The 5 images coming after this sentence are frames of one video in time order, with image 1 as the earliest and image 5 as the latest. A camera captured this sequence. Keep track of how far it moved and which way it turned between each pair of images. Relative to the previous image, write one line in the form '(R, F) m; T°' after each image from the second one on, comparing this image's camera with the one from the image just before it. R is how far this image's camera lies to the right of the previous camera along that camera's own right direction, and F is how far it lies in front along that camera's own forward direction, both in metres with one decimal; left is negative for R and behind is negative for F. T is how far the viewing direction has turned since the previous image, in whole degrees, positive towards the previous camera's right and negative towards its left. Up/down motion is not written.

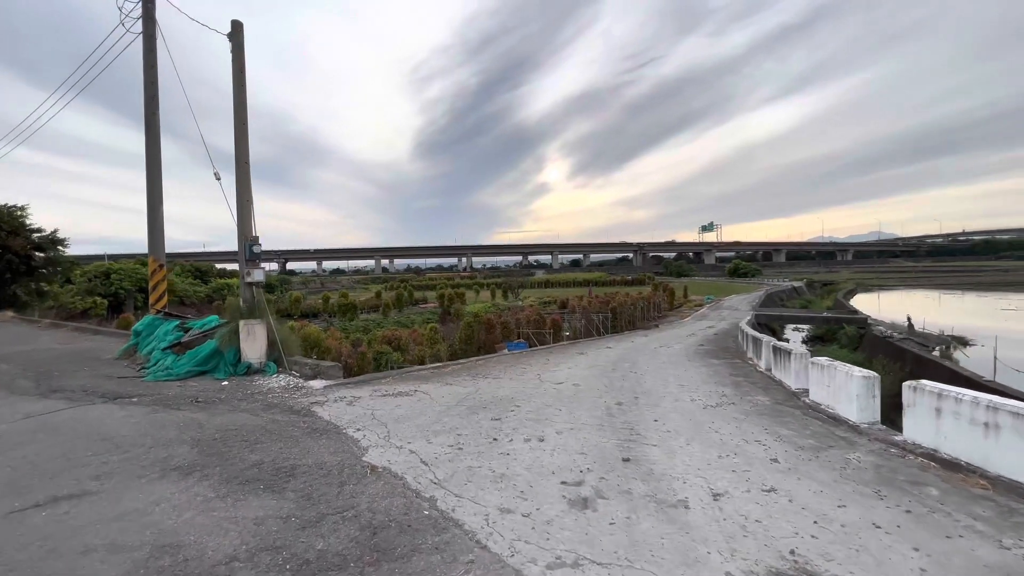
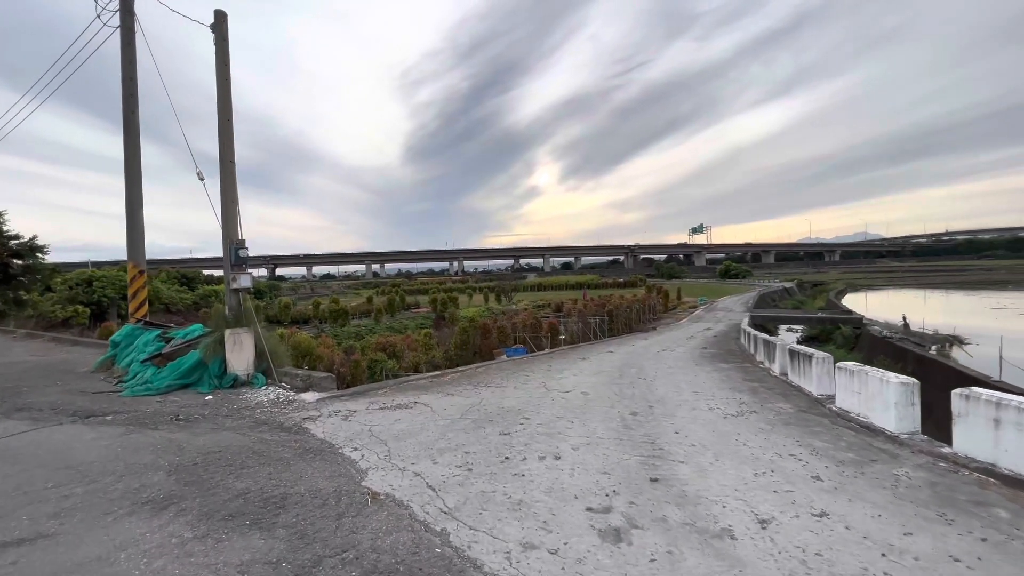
(-0.2, +0.4) m; +1°
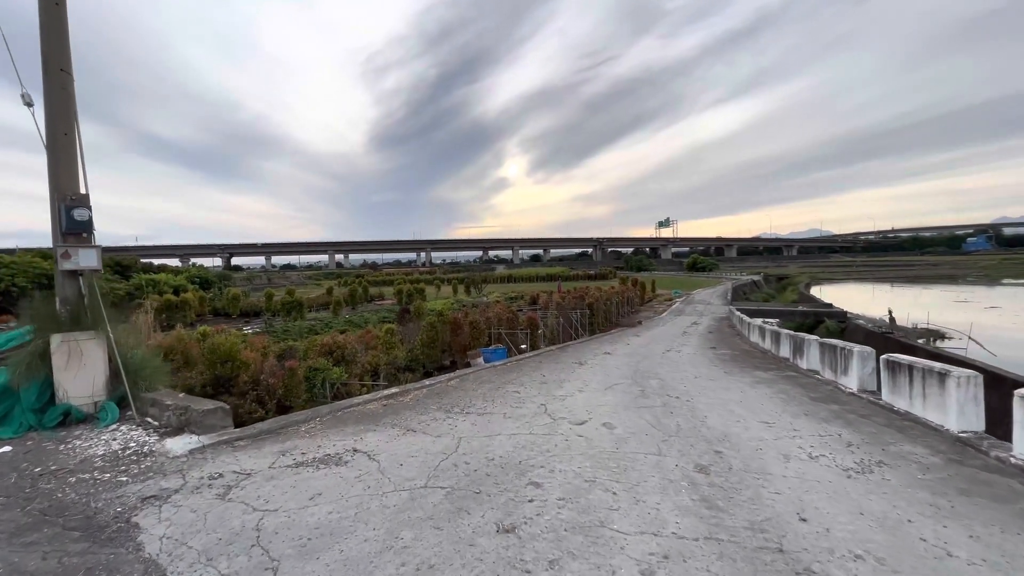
(-0.3, +2.5) m; +4°
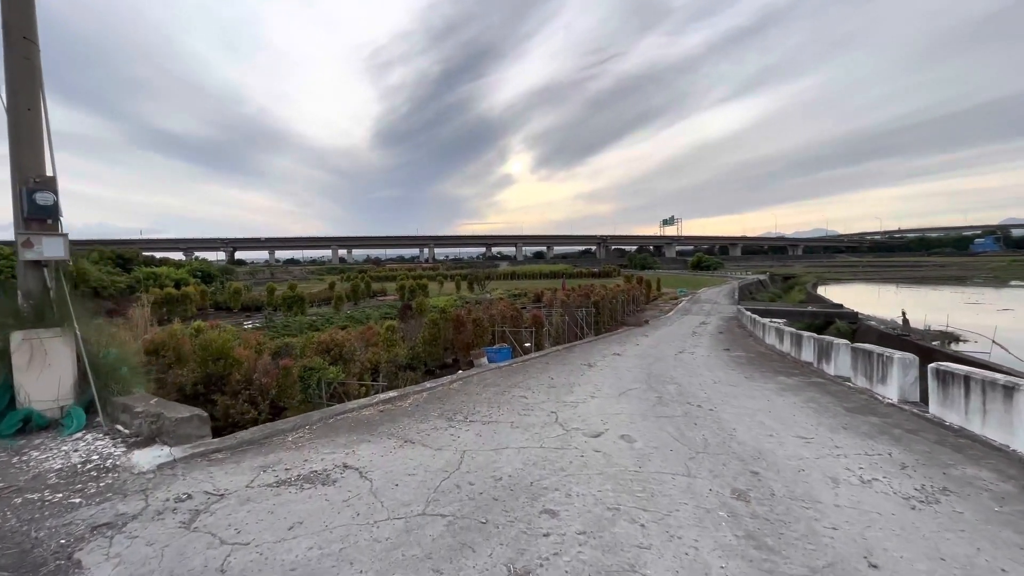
(-0.1, +0.5) m; 0°
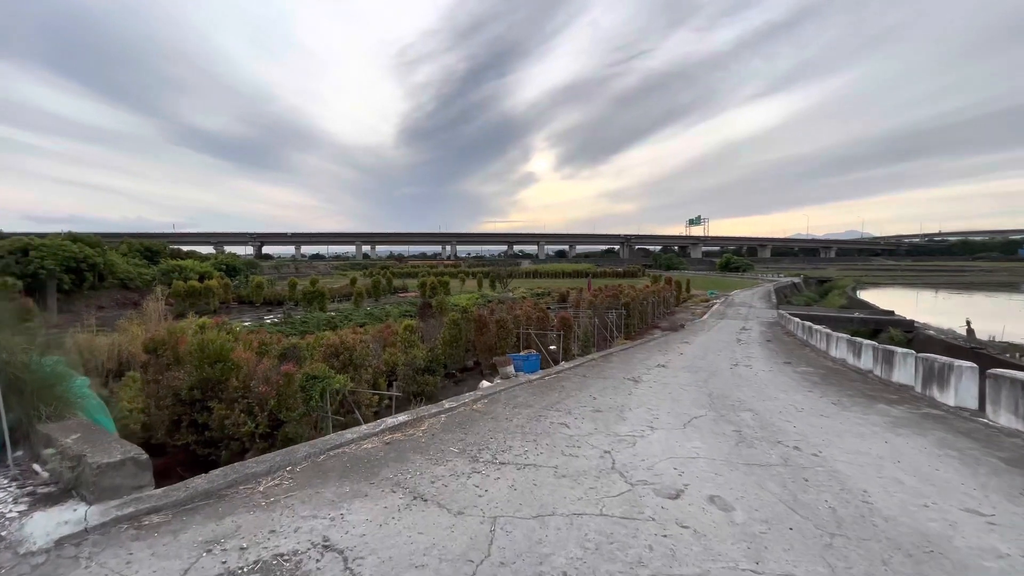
(-0.2, +1.3) m; -3°
